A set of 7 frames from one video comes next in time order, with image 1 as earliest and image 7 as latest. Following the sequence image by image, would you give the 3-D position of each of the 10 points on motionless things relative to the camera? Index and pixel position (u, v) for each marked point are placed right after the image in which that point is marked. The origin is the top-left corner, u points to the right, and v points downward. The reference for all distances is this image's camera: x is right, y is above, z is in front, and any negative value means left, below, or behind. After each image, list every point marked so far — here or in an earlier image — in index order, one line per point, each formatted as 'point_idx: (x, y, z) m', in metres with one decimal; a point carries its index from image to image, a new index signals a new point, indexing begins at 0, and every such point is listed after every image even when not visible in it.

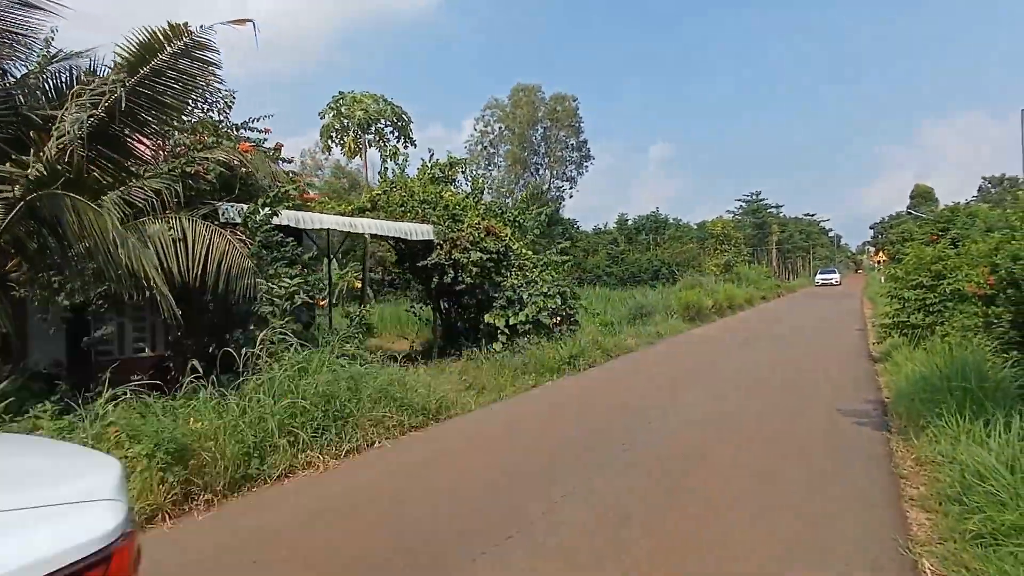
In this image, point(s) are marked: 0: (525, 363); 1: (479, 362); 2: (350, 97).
0: (0.0, -1.1, +9.5) m
1: (-0.6, -1.1, +9.6) m
2: (-3.3, +3.9, +14.7) m
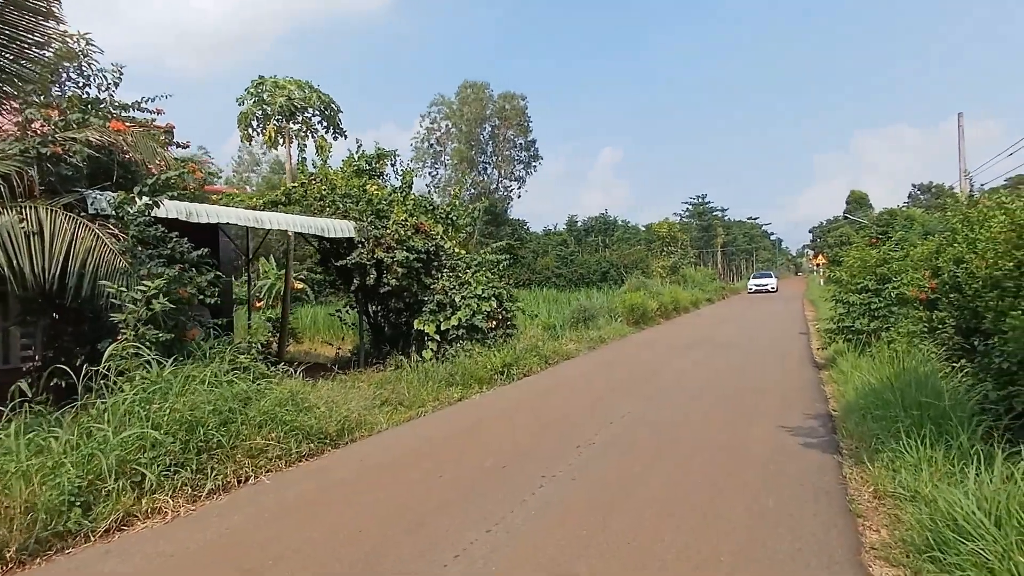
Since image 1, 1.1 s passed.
0: (-0.9, -1.1, +8.8) m
1: (-1.4, -1.1, +8.7) m
2: (-4.5, +3.9, +13.7) m
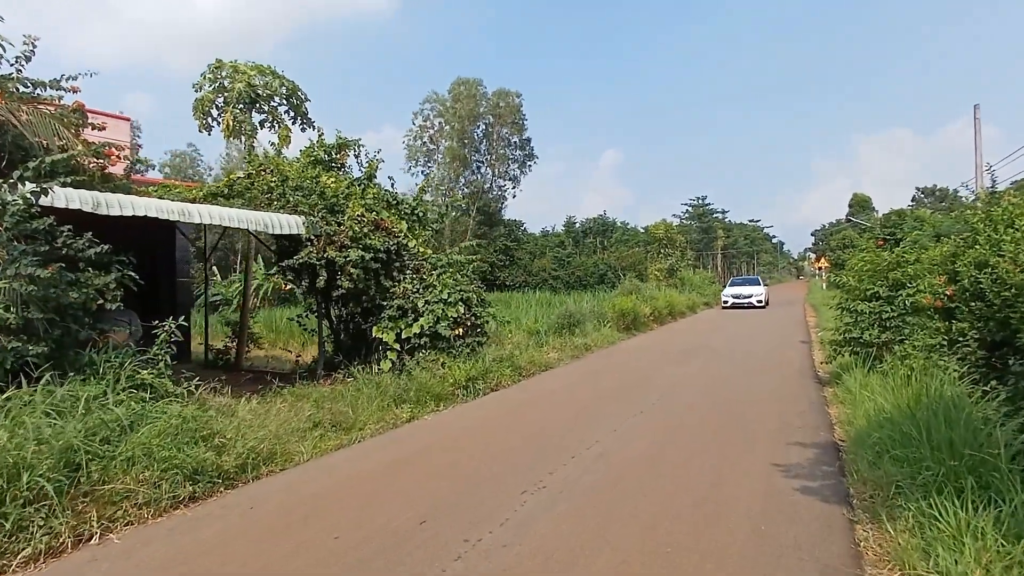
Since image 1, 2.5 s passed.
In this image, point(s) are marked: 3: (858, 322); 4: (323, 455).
0: (-1.3, -1.1, +7.7) m
1: (-1.8, -1.1, +7.7) m
2: (-4.9, +3.8, +12.7) m
3: (+3.8, -0.4, +8.0) m
4: (-1.4, -1.3, +5.6) m
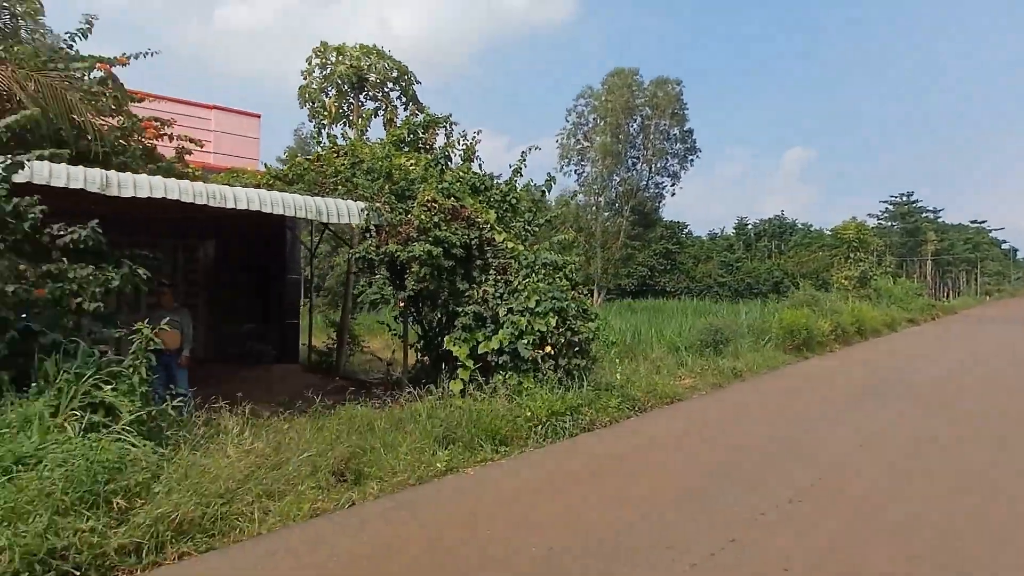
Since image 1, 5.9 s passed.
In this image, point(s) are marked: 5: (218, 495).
0: (-0.6, -1.1, +6.0) m
1: (-1.1, -1.1, +6.1) m
2: (-2.8, +3.8, +11.7) m
3: (+4.5, -0.5, +5.2) m
4: (-1.2, -1.3, +3.9) m
5: (-1.9, -1.3, +4.7) m
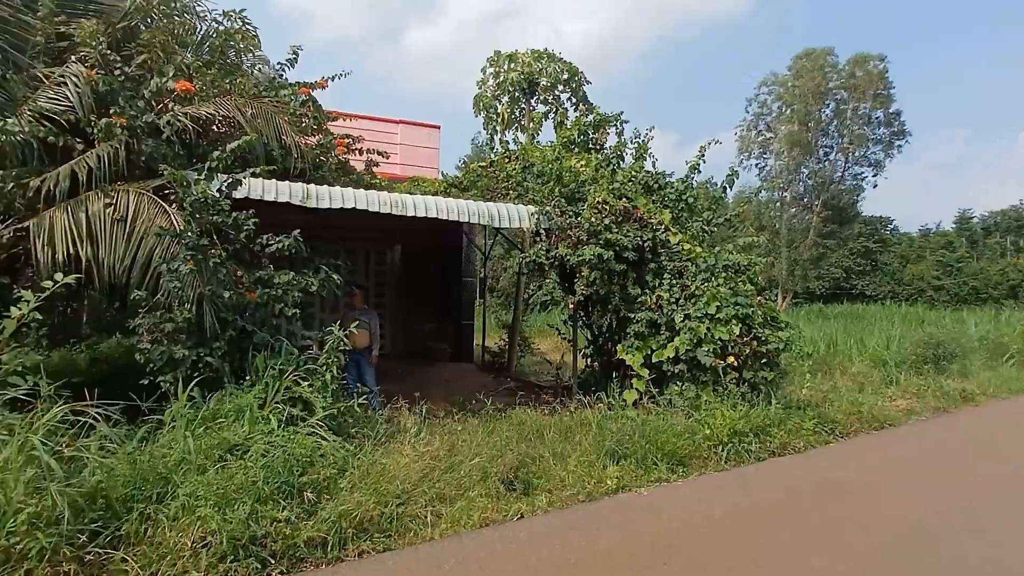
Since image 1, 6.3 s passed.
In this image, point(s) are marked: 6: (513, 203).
0: (+0.8, -1.2, +5.8) m
1: (+0.3, -1.2, +6.0) m
2: (-0.1, +3.8, +11.8) m
3: (+5.5, -0.5, +3.8) m
4: (-0.3, -1.3, +3.9) m
5: (-0.8, -1.4, +4.8) m
6: (0.0, +0.9, +7.5) m
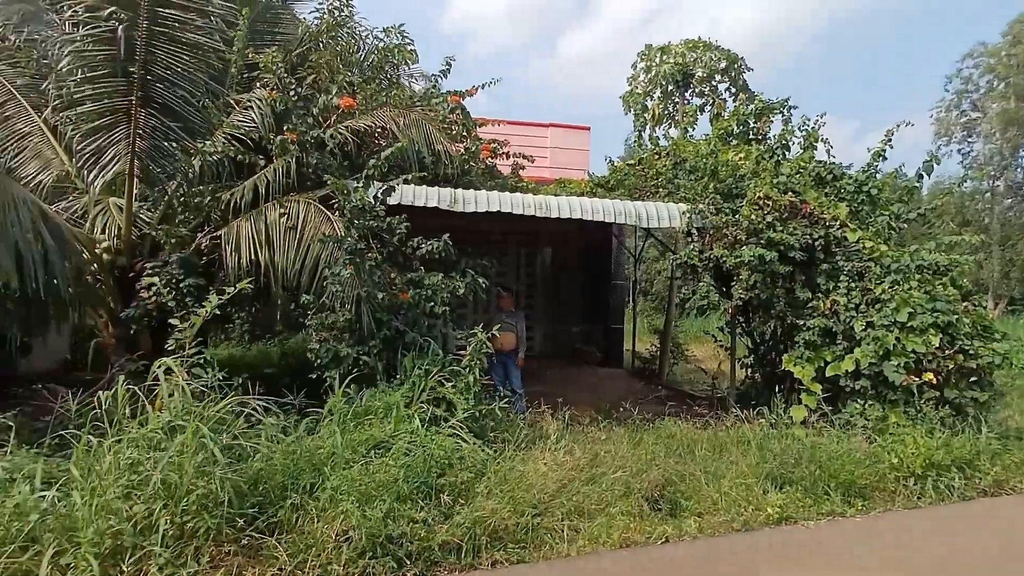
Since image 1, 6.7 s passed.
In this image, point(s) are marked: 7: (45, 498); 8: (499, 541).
0: (+1.9, -1.2, +5.2) m
1: (+1.5, -1.2, +5.5) m
2: (+2.3, +3.7, +11.3) m
3: (+6.1, -0.6, +2.3) m
4: (+0.4, -1.3, +3.6) m
5: (+0.1, -1.4, +4.6) m
6: (+1.5, +0.8, +7.1) m
7: (-2.5, -1.2, +4.1) m
8: (-0.1, -1.5, +4.4) m
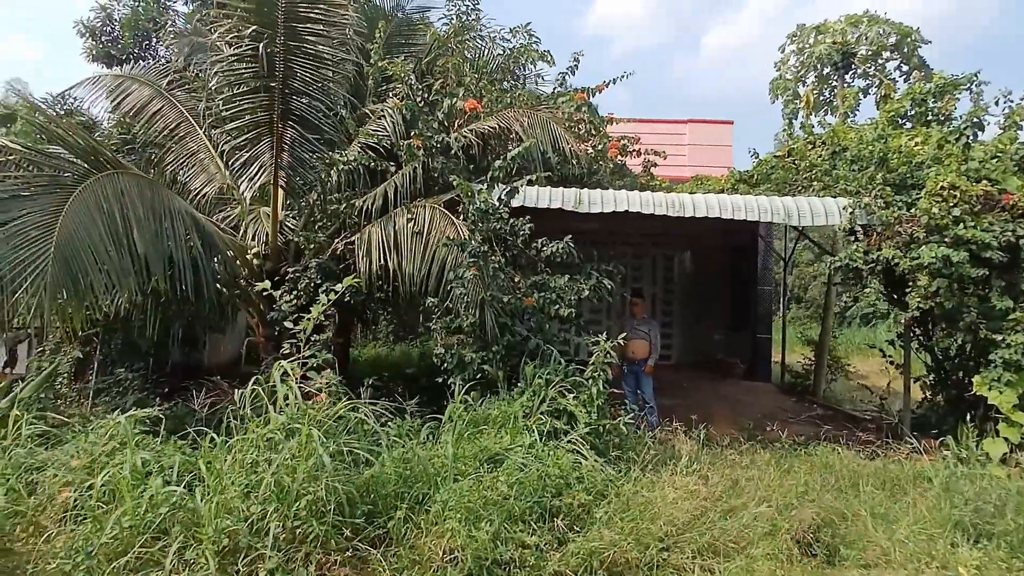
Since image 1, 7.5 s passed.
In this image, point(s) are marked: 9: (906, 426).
0: (+2.7, -1.3, +4.3) m
1: (+2.3, -1.3, +4.7) m
2: (+4.3, +3.6, +10.3) m
3: (+6.3, -0.7, +0.6) m
4: (+0.9, -1.3, +3.0) m
5: (+0.8, -1.4, +4.0) m
6: (+2.6, +0.8, +6.2) m
7: (-1.9, -1.1, +4.0) m
8: (+0.6, -1.5, +3.9) m
9: (+3.3, -1.2, +6.3) m
